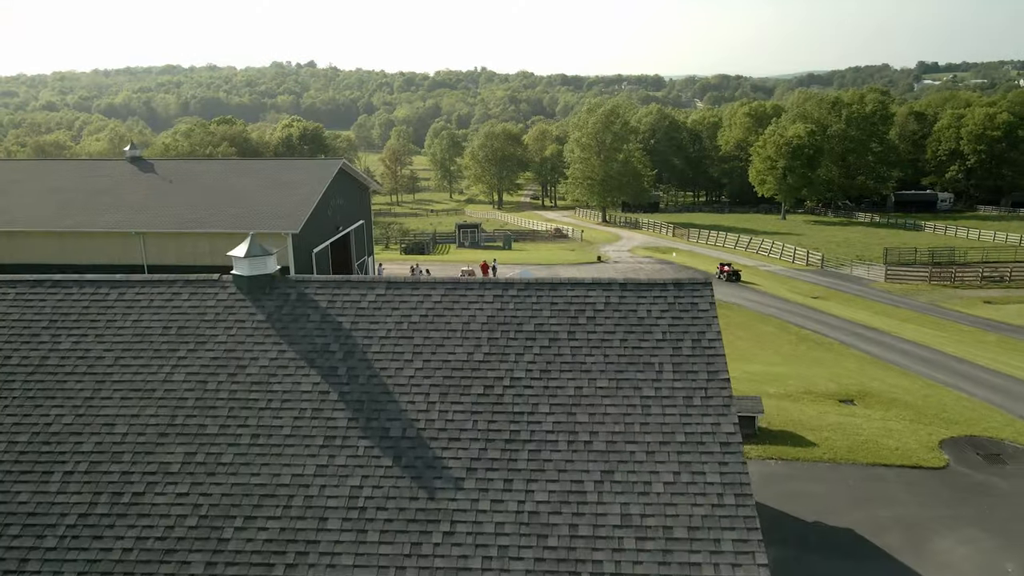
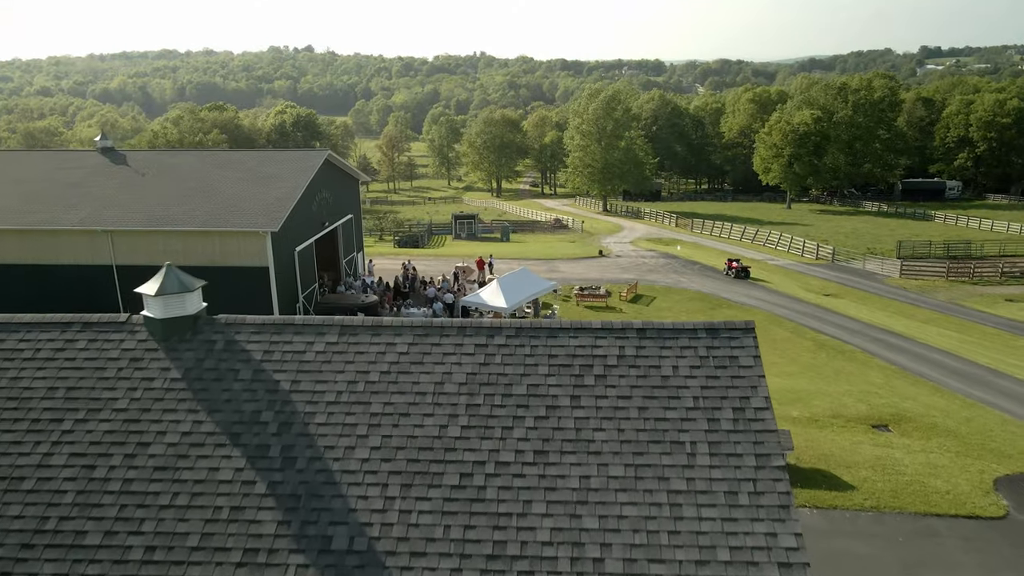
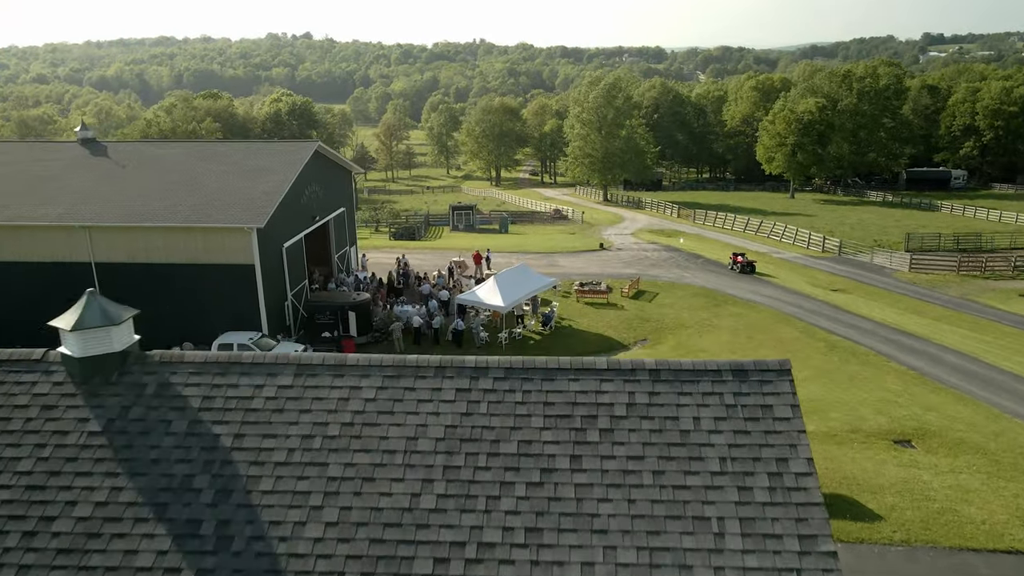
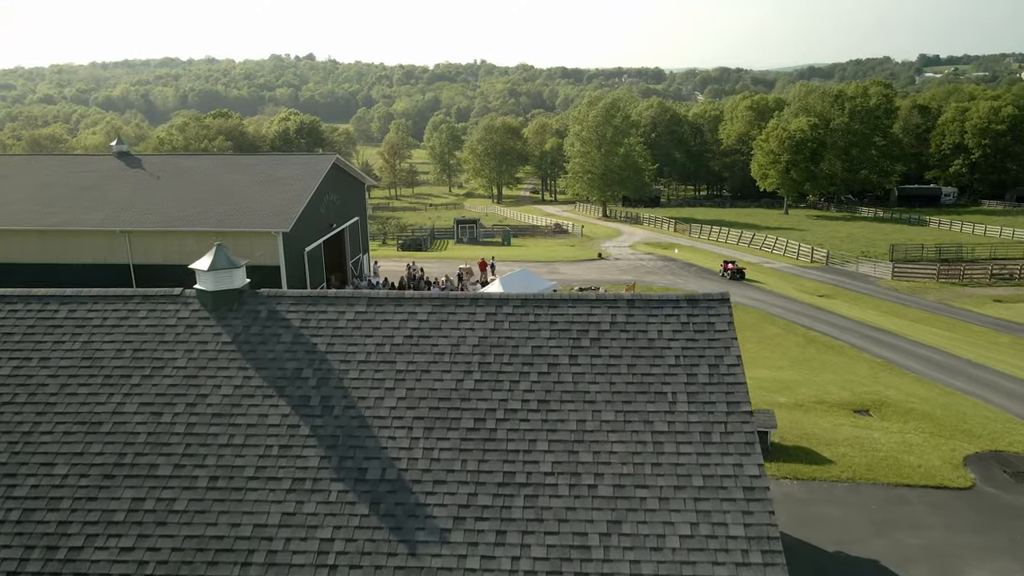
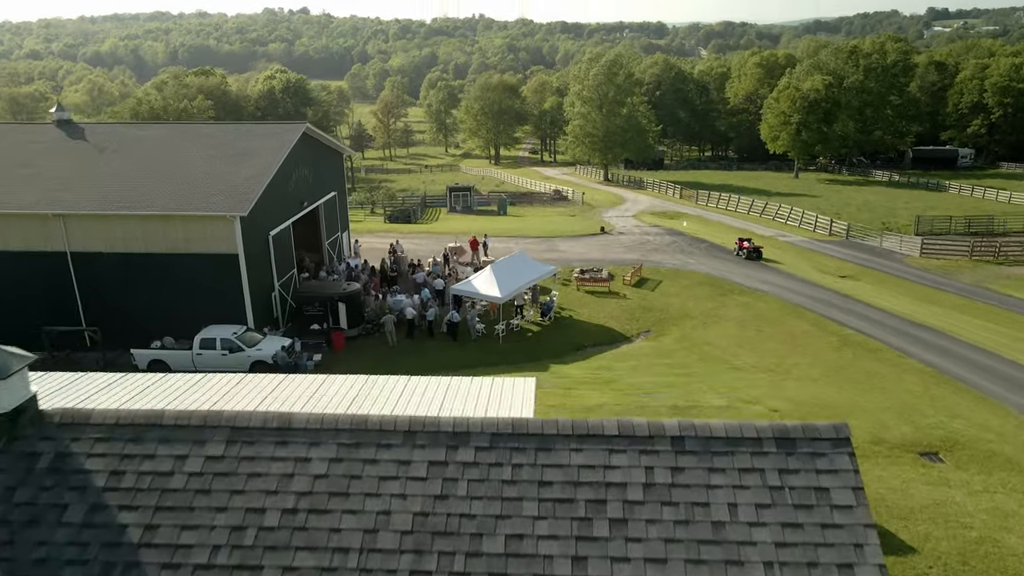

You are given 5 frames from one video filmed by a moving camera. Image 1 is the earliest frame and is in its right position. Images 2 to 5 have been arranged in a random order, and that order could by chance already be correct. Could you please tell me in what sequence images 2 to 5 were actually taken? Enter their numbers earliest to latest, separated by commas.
4, 2, 3, 5
